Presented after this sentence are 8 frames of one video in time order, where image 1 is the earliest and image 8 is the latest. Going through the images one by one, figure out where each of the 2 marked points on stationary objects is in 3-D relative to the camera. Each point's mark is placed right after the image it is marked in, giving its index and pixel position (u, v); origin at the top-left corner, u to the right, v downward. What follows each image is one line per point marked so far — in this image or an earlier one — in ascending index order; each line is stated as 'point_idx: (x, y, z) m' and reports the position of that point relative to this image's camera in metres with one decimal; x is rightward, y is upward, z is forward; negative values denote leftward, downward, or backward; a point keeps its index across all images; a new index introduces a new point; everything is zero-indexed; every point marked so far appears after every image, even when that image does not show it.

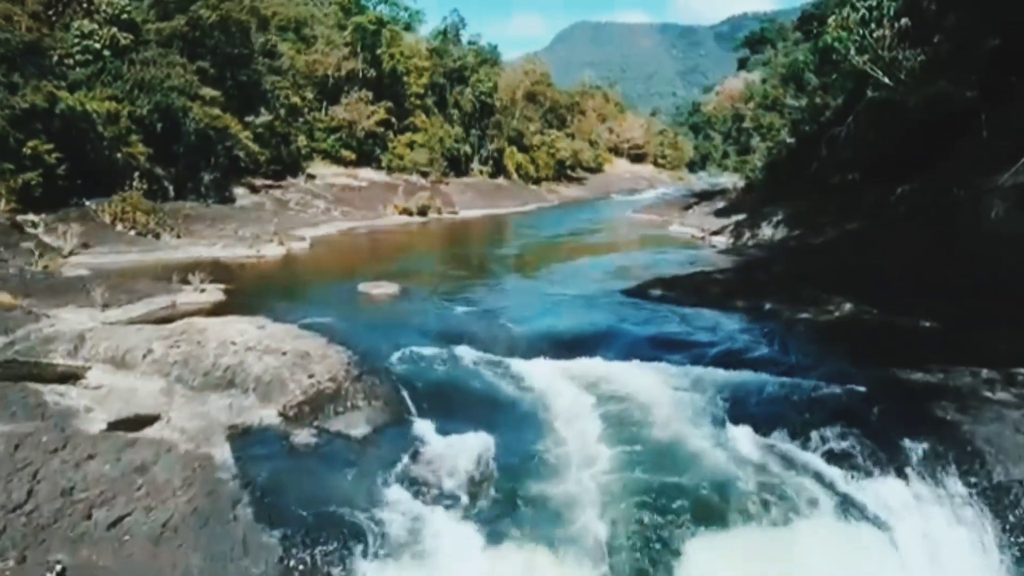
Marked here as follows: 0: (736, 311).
0: (+4.6, -0.5, +17.0) m
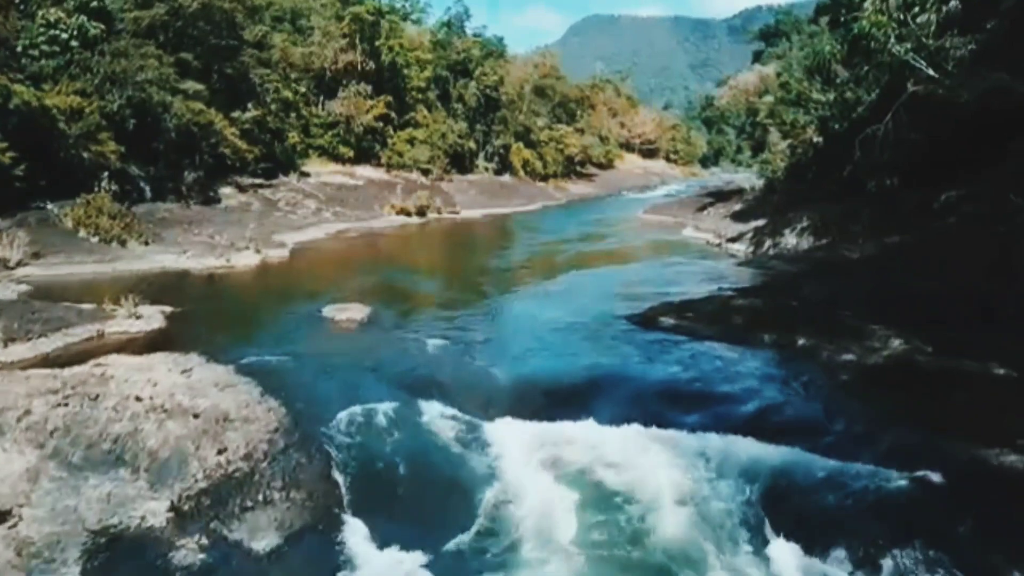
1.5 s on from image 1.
0: (+4.3, -1.0, +14.2) m
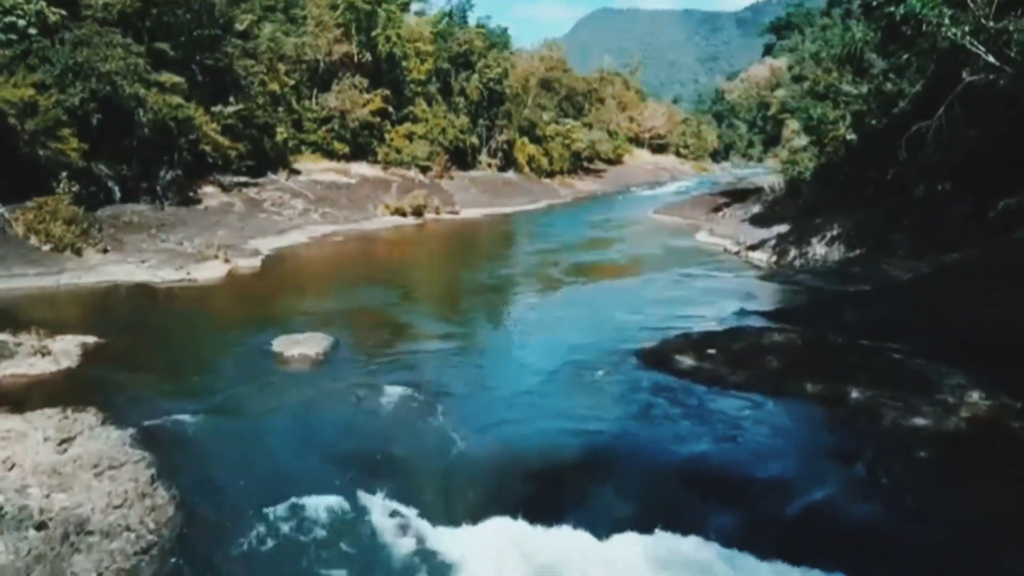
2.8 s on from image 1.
0: (+4.0, -1.6, +11.3) m
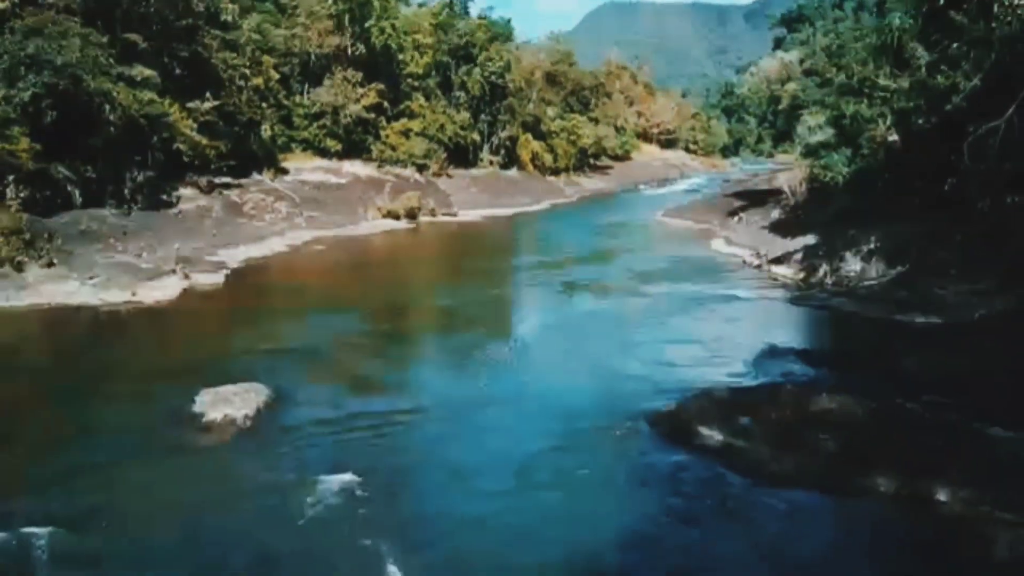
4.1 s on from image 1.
0: (+3.7, -2.3, +8.3) m
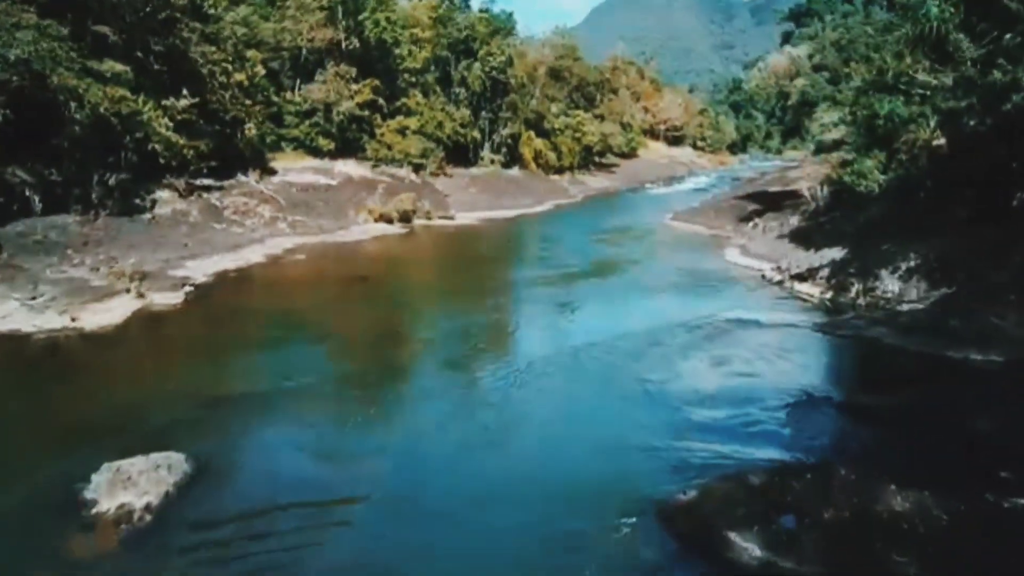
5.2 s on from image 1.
0: (+3.4, -2.9, +5.8) m
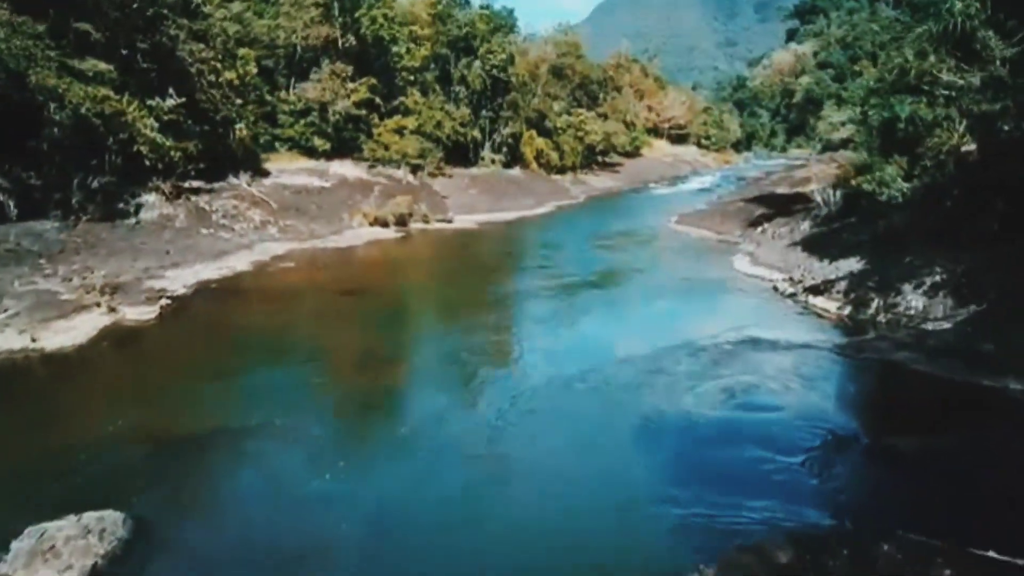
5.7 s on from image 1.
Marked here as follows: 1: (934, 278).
0: (+3.3, -3.3, +4.4) m
1: (+9.3, +0.2, +18.1) m
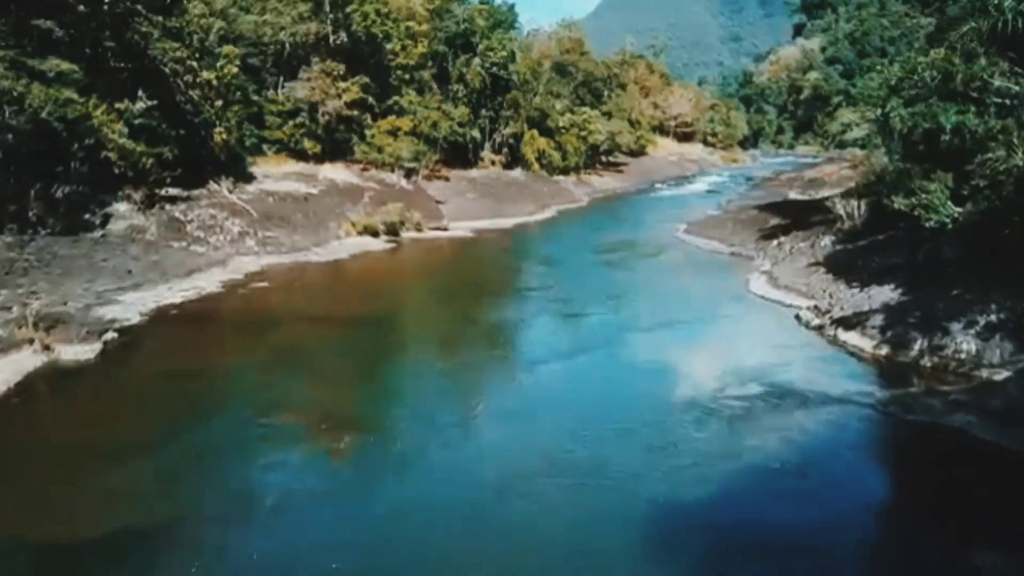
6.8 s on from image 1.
0: (+3.0, -4.1, +2.0) m
1: (+9.0, -0.5, +15.6) m
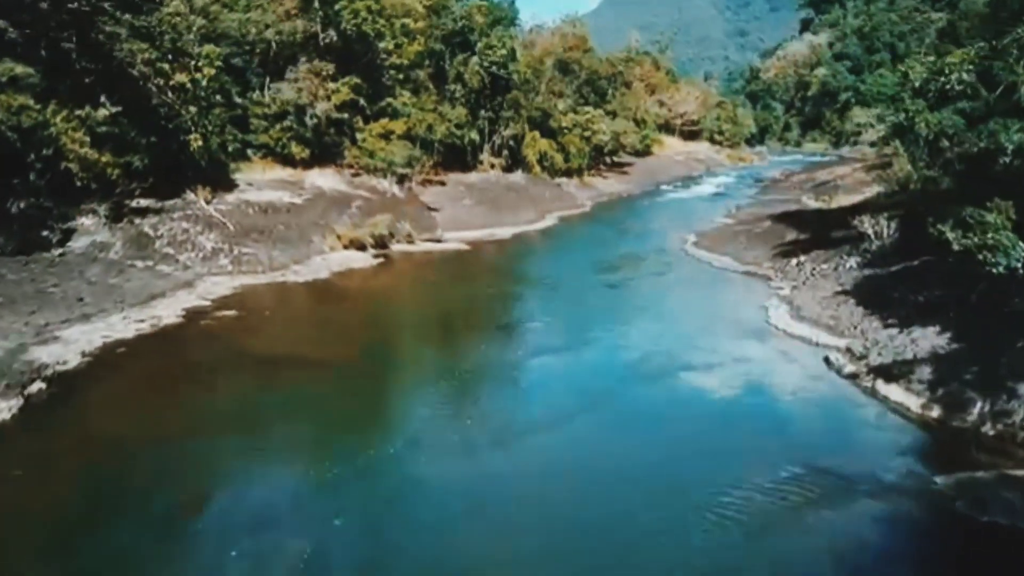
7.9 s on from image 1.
0: (+2.6, -5.1, -0.5) m
1: (+8.8, -1.4, +13.0) m
